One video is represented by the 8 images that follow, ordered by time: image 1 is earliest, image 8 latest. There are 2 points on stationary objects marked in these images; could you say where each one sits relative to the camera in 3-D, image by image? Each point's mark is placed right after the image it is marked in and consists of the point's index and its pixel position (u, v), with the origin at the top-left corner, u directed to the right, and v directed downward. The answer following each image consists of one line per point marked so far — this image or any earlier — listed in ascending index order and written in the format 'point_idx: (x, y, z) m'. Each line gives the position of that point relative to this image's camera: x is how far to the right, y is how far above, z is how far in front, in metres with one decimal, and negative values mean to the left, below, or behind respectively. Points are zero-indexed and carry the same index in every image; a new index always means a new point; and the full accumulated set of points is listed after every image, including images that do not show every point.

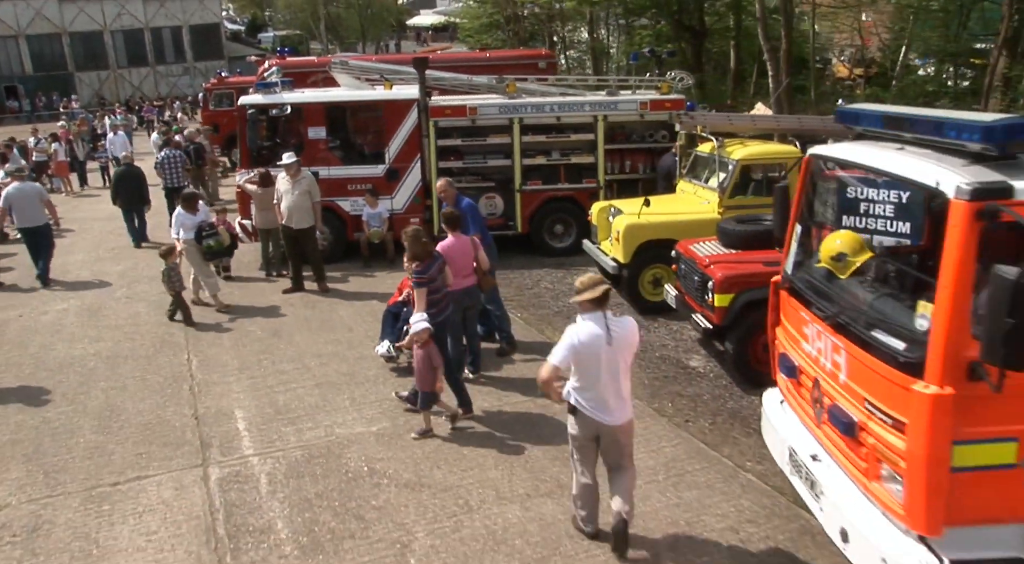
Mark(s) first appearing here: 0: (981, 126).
0: (+2.0, +0.7, +3.5) m
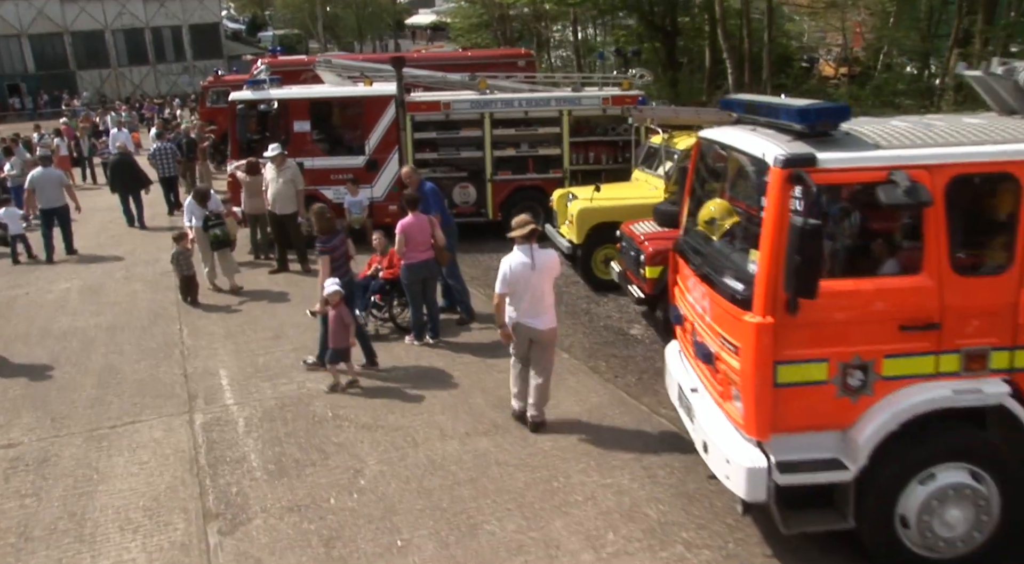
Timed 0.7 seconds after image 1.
0: (+1.5, +0.9, +4.4) m
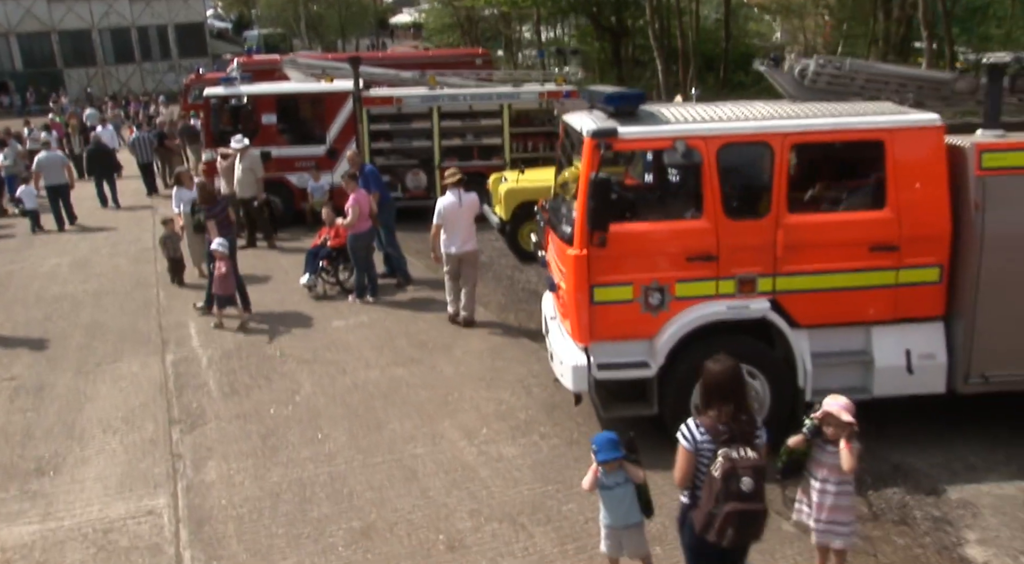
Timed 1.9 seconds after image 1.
0: (+0.7, +1.3, +5.8) m
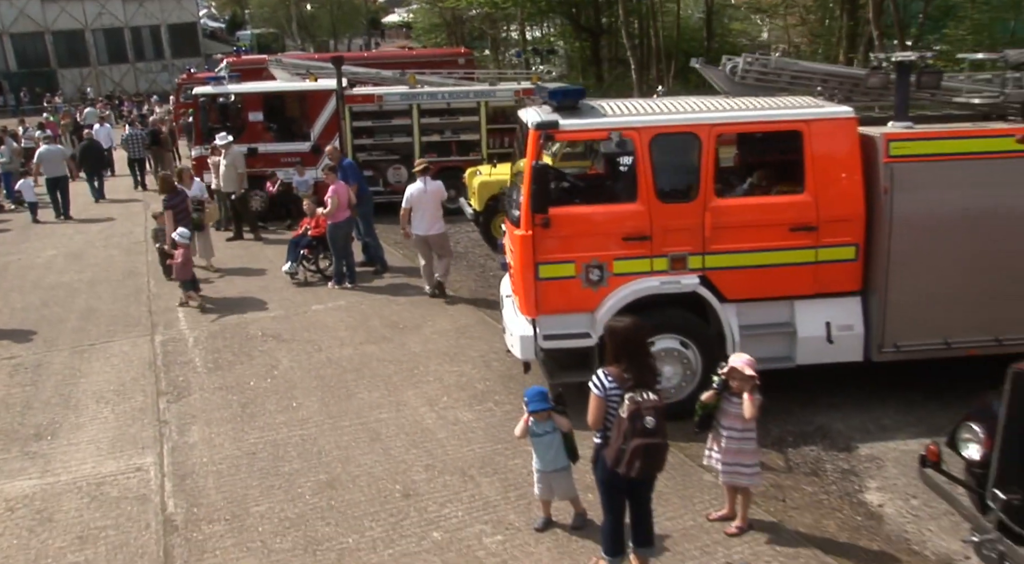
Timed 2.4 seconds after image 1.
0: (+0.3, +1.5, +6.4) m
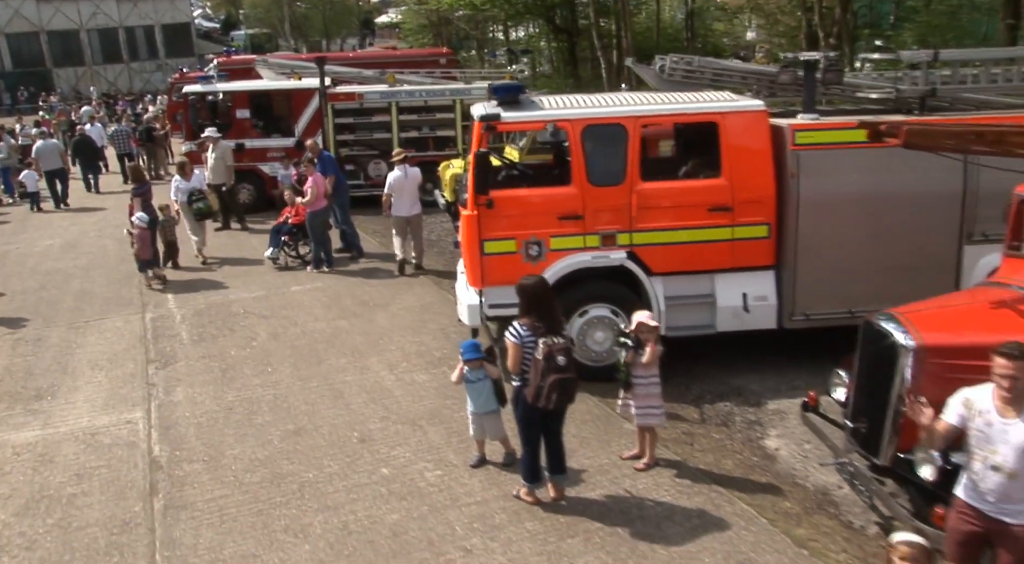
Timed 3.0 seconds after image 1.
0: (-0.1, +1.7, +7.2) m
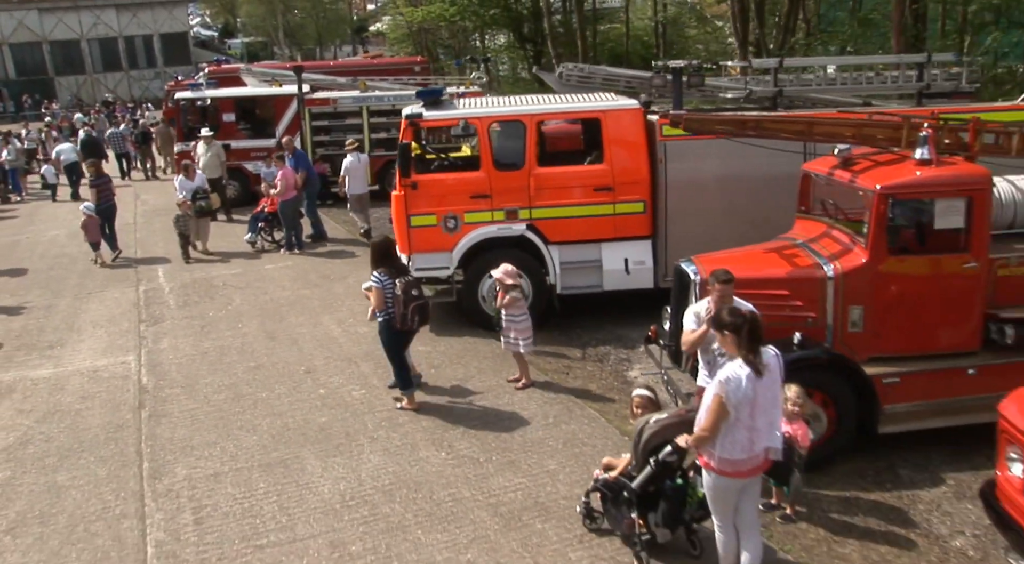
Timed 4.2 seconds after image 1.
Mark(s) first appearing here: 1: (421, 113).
0: (-1.0, +2.1, +8.9) m
1: (-1.0, +1.8, +8.8) m
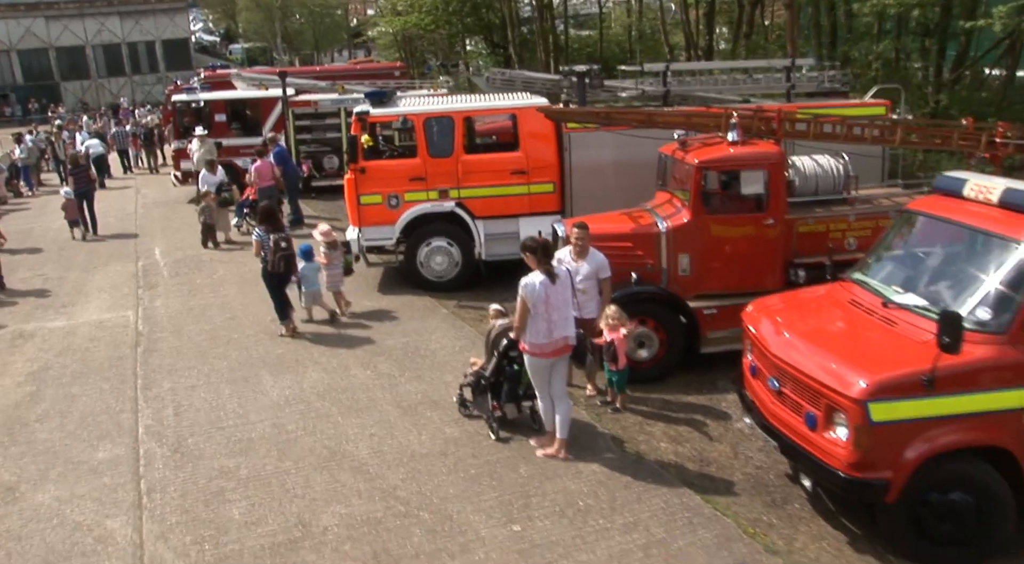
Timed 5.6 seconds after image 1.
0: (-1.9, +2.5, +10.8) m
1: (-1.9, +2.2, +10.7) m
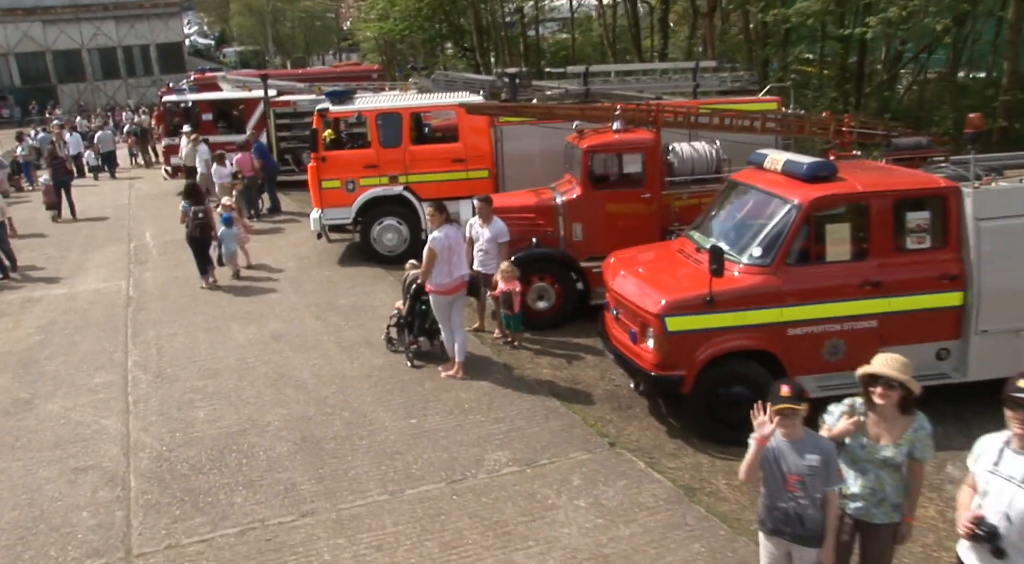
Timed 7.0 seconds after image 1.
0: (-2.8, +2.9, +12.5) m
1: (-2.8, +2.6, +12.4) m
